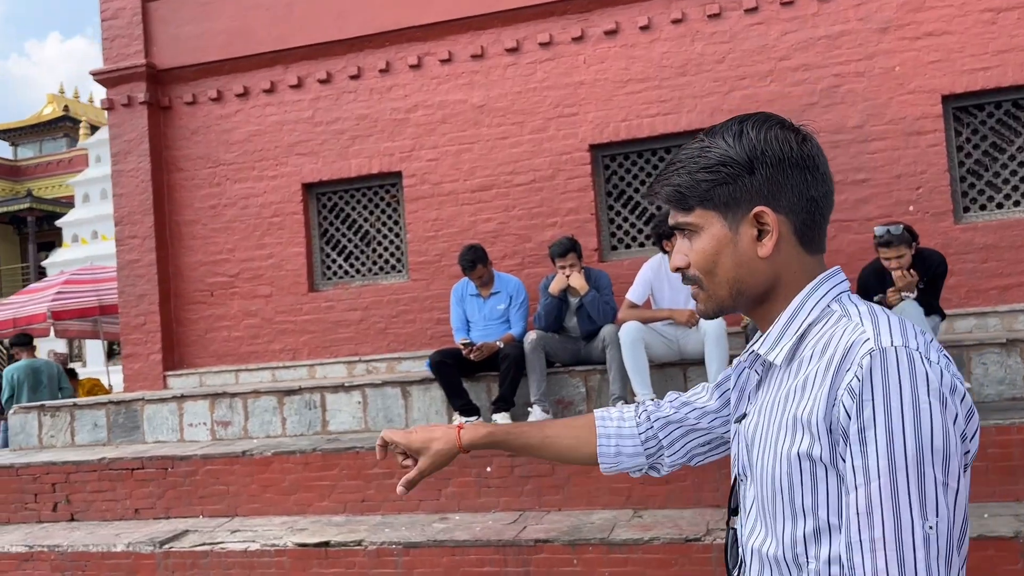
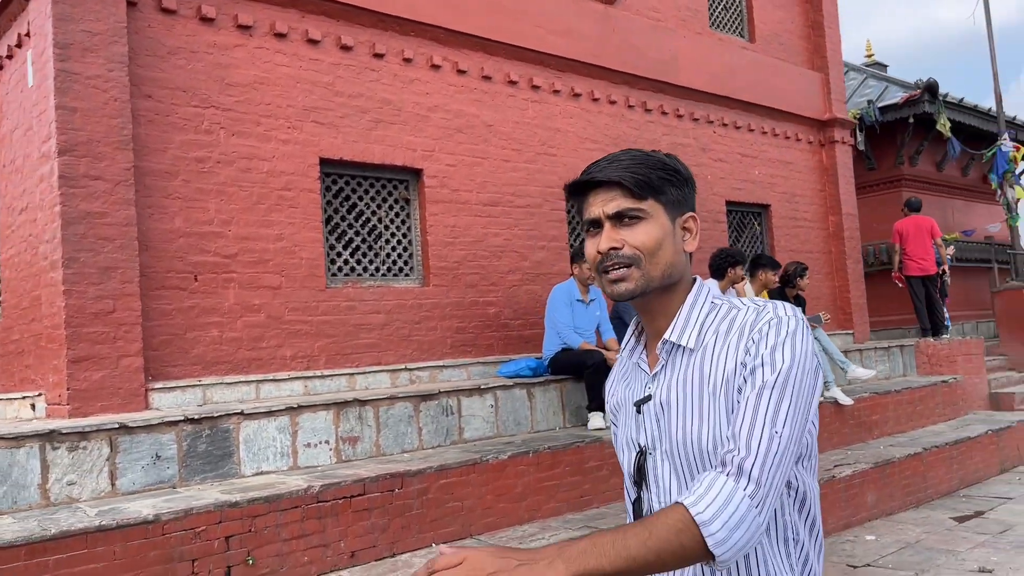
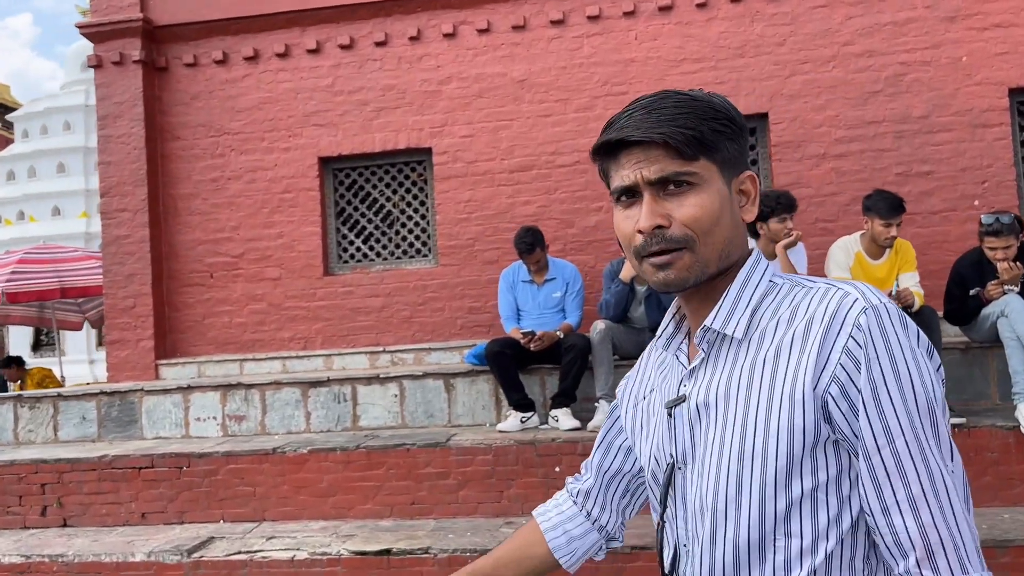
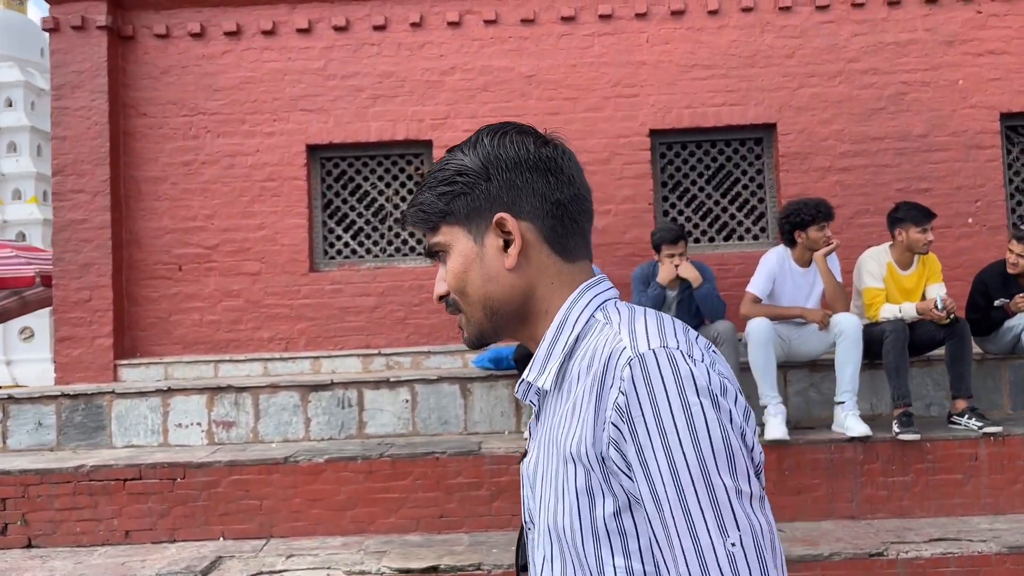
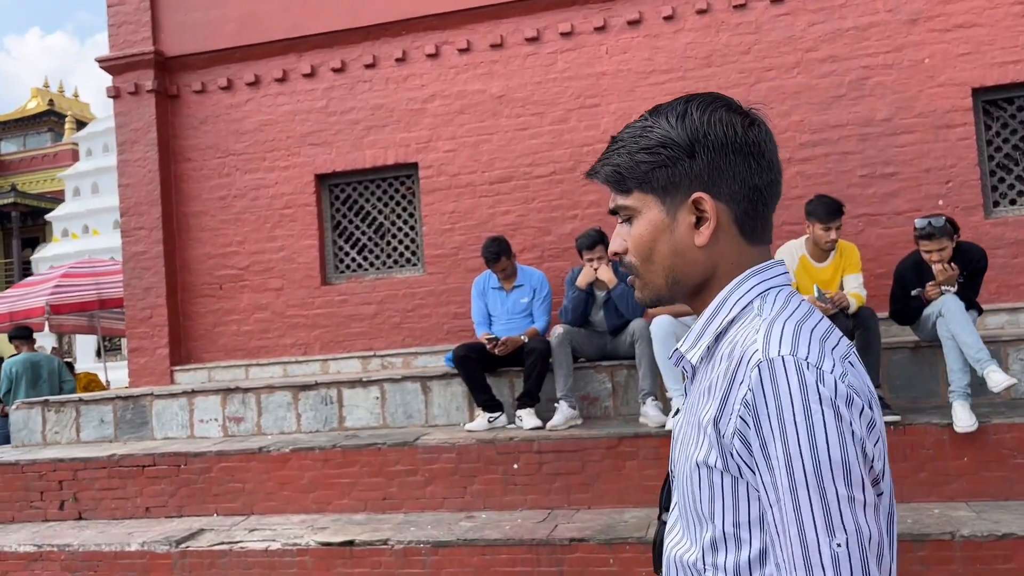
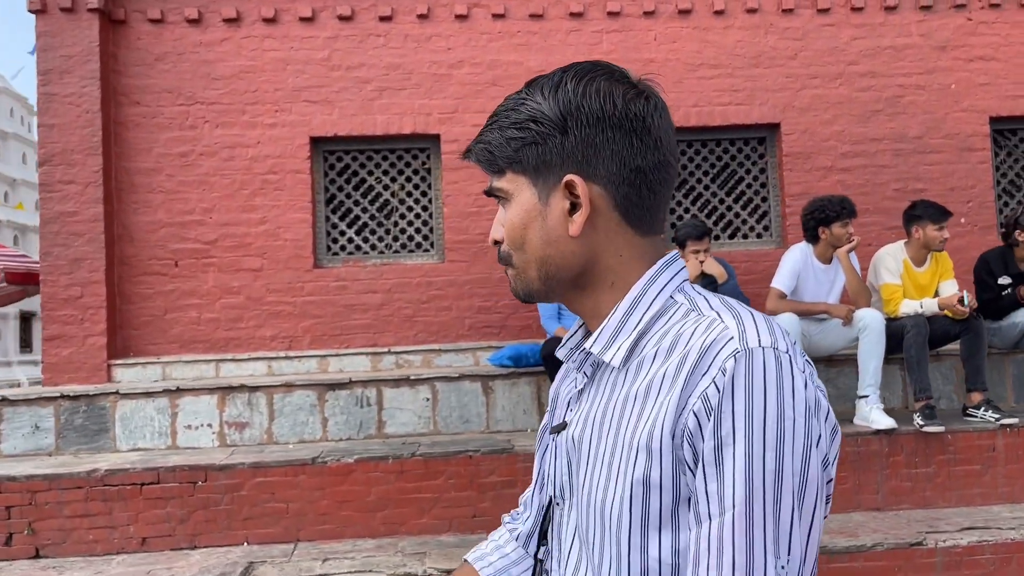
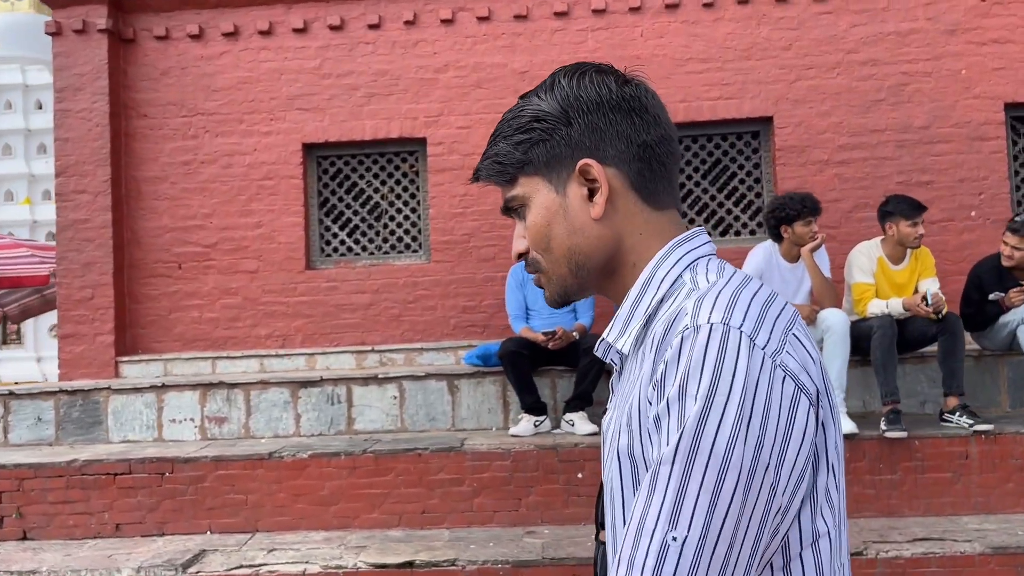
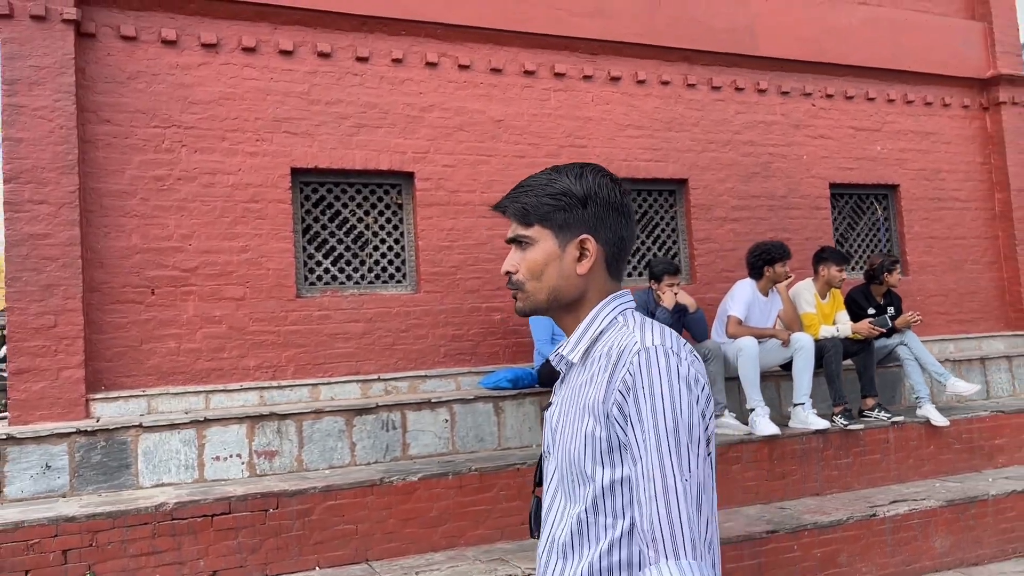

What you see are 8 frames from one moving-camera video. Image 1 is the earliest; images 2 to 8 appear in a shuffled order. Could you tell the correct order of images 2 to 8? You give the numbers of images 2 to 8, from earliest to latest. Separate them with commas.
5, 3, 7, 4, 6, 8, 2
